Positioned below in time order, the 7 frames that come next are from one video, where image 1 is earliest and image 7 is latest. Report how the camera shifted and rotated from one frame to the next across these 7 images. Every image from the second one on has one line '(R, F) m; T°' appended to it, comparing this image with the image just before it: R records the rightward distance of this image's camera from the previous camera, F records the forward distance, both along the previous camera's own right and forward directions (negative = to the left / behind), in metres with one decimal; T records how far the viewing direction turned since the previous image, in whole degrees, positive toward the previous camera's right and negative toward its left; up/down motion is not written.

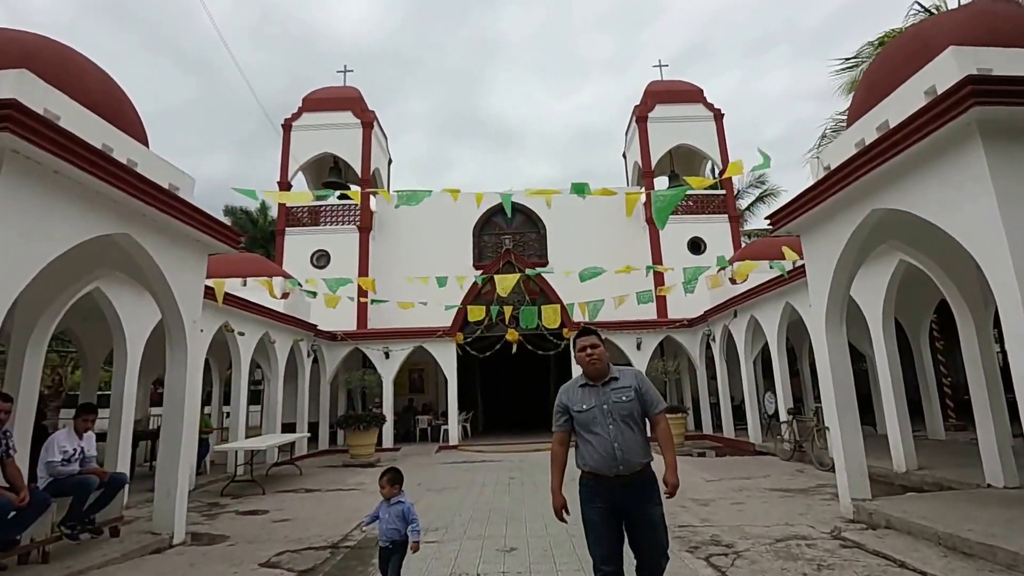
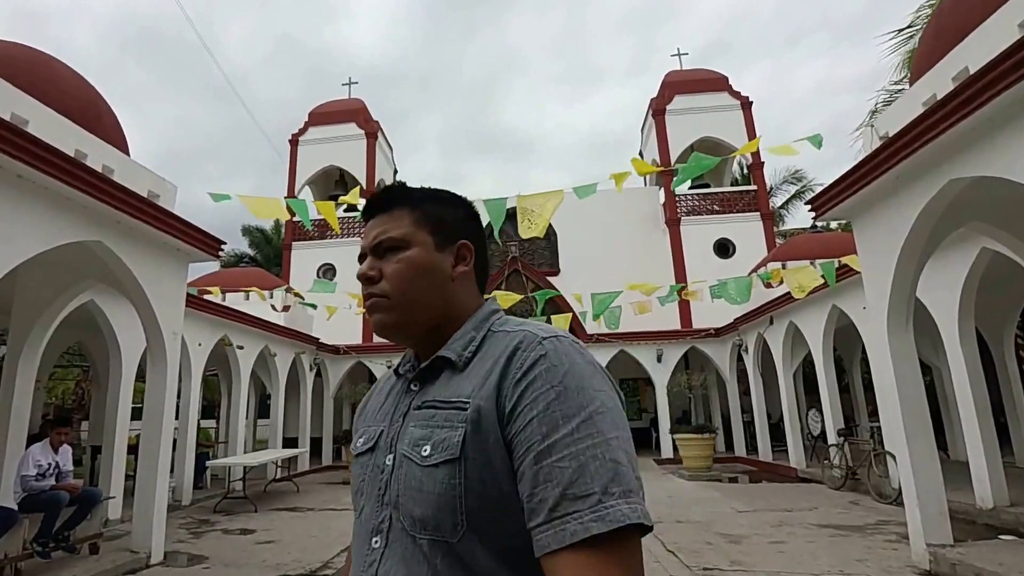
(+0.3, +1.0) m; -2°
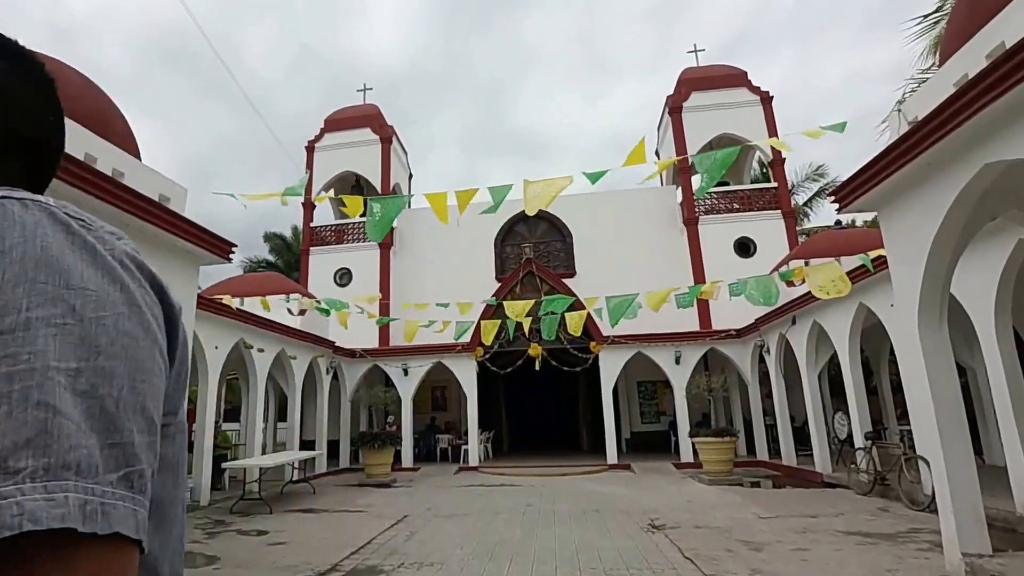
(+0.1, +0.2) m; -2°
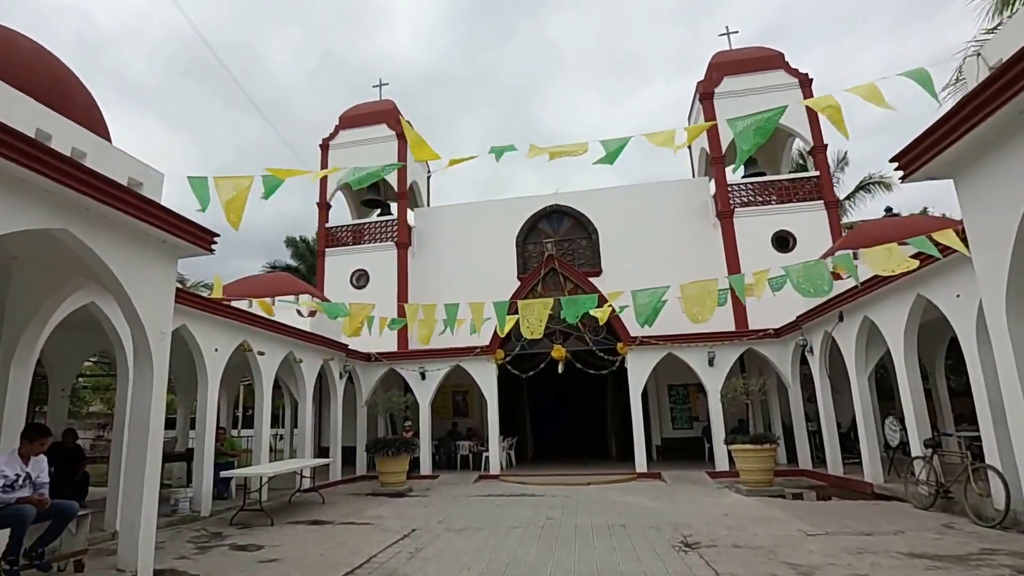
(+0.2, +0.6) m; -3°
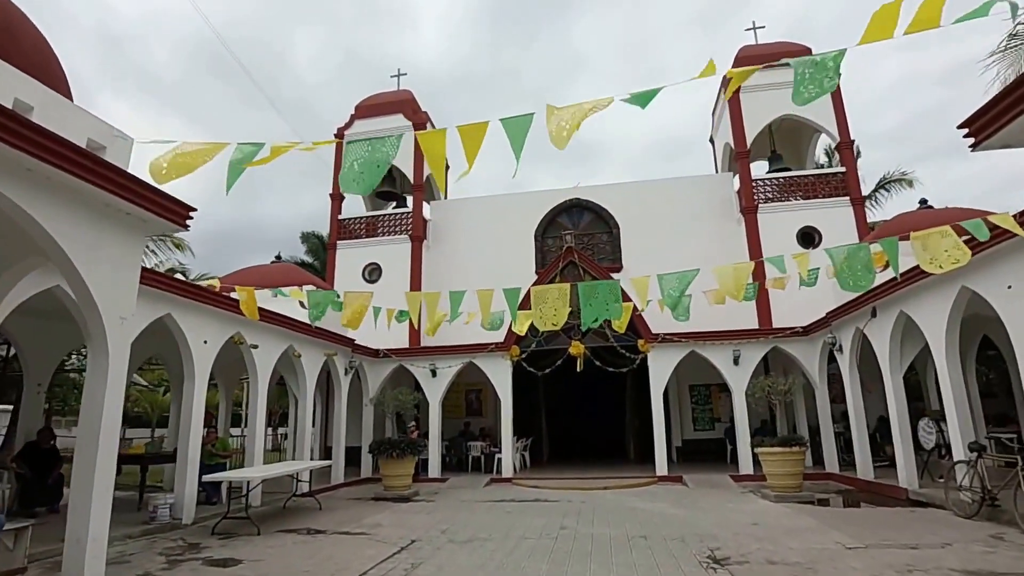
(0.0, +0.5) m; -1°
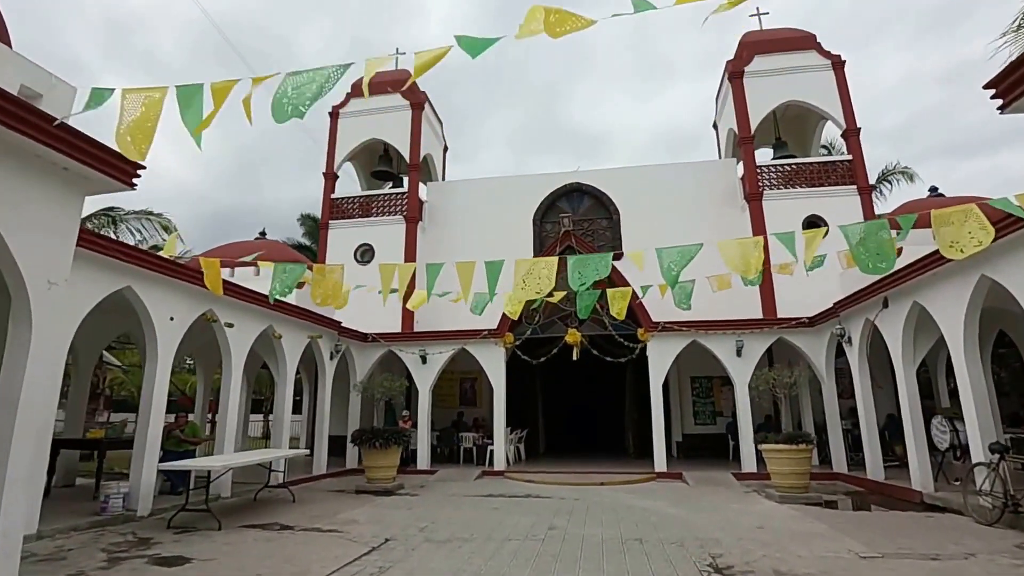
(+0.1, +0.5) m; 0°
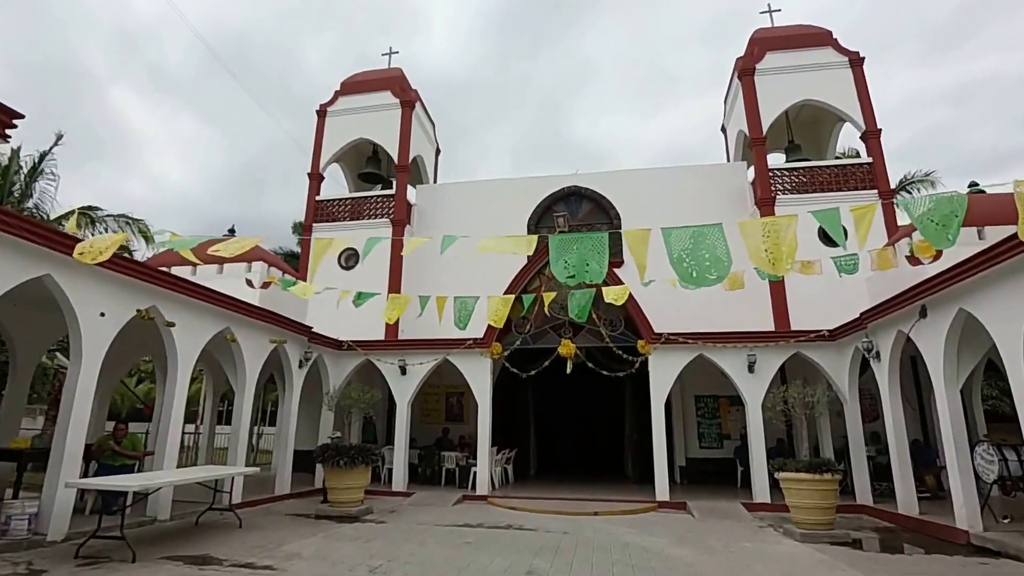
(+0.2, +1.0) m; 0°
